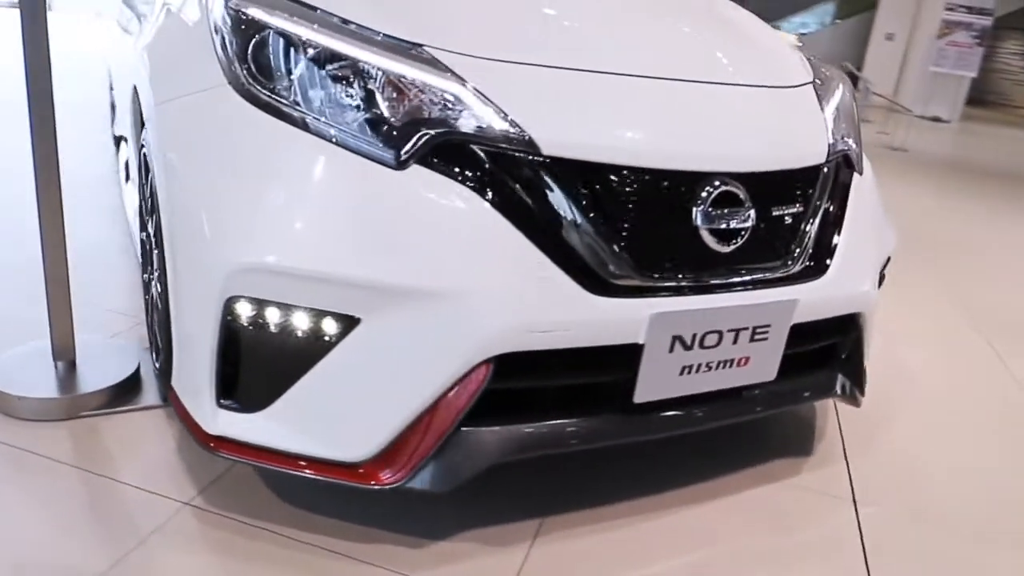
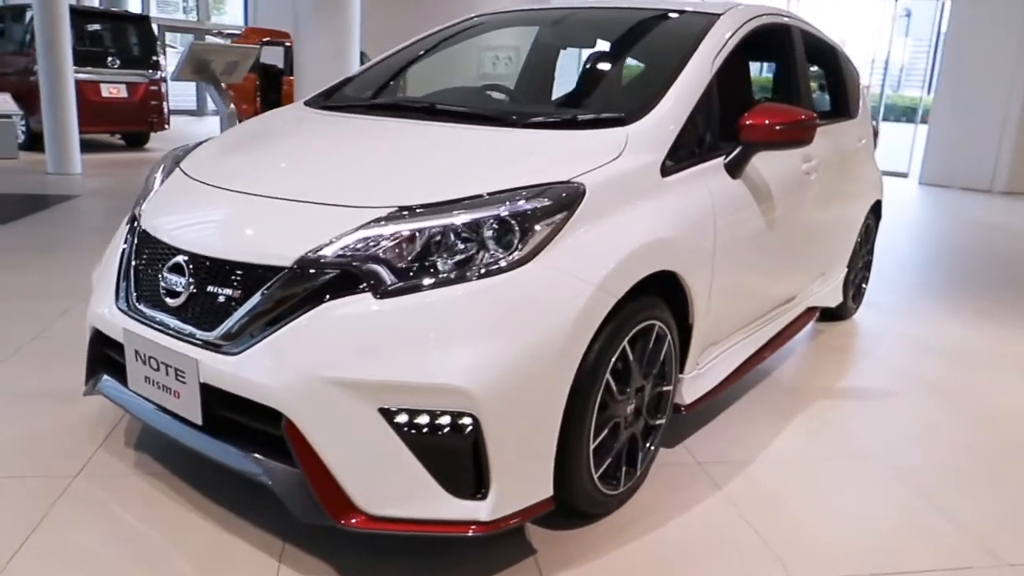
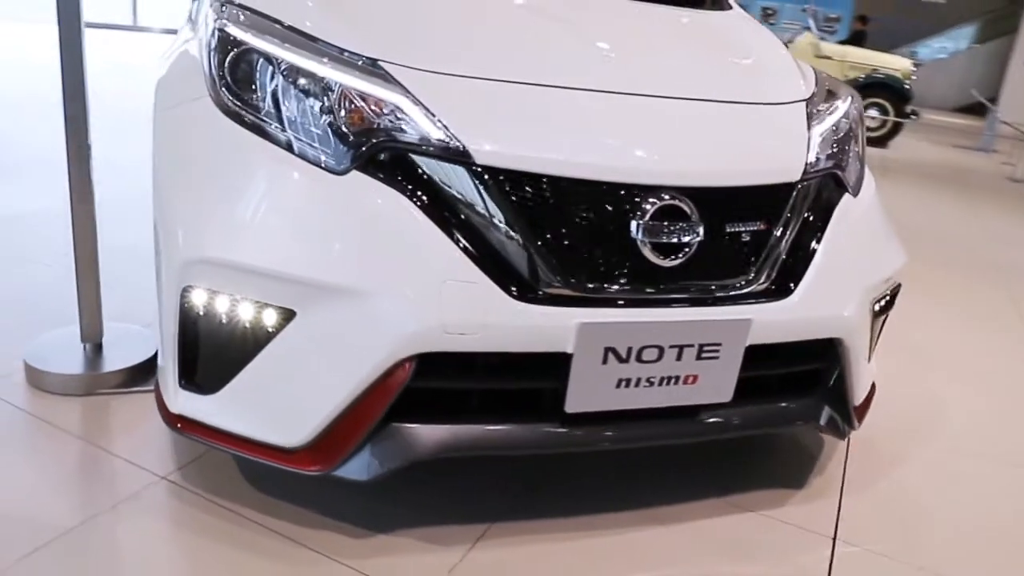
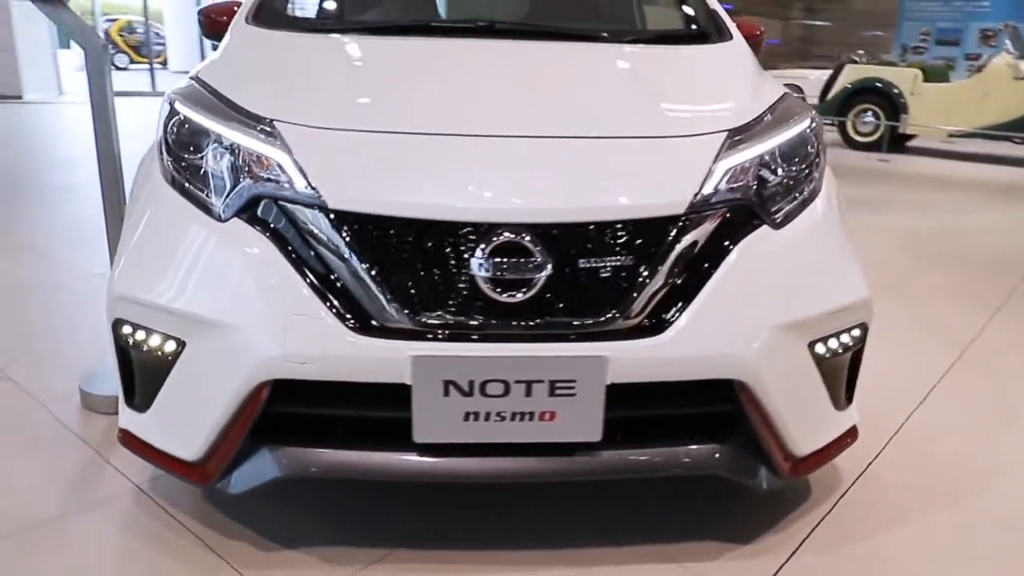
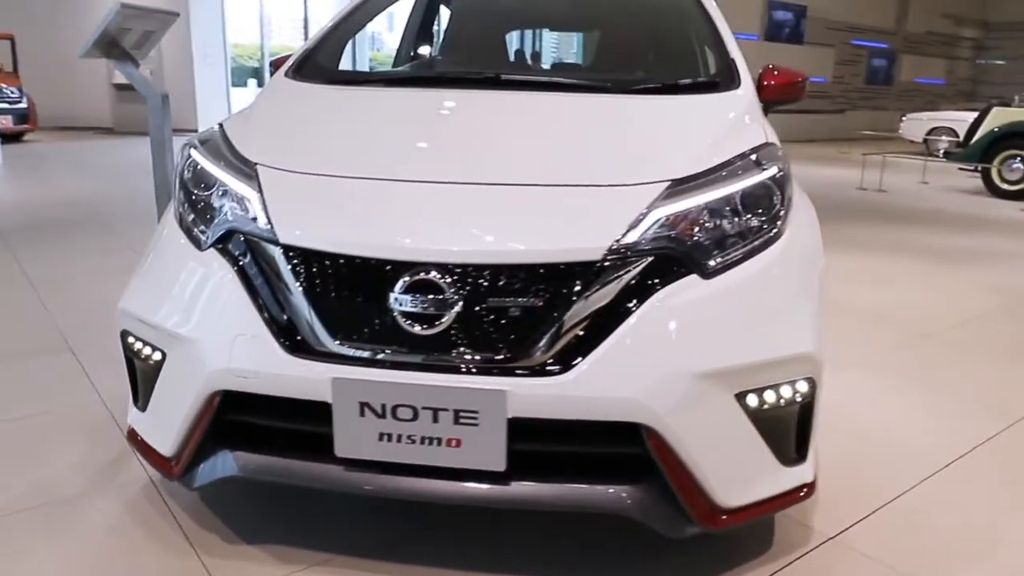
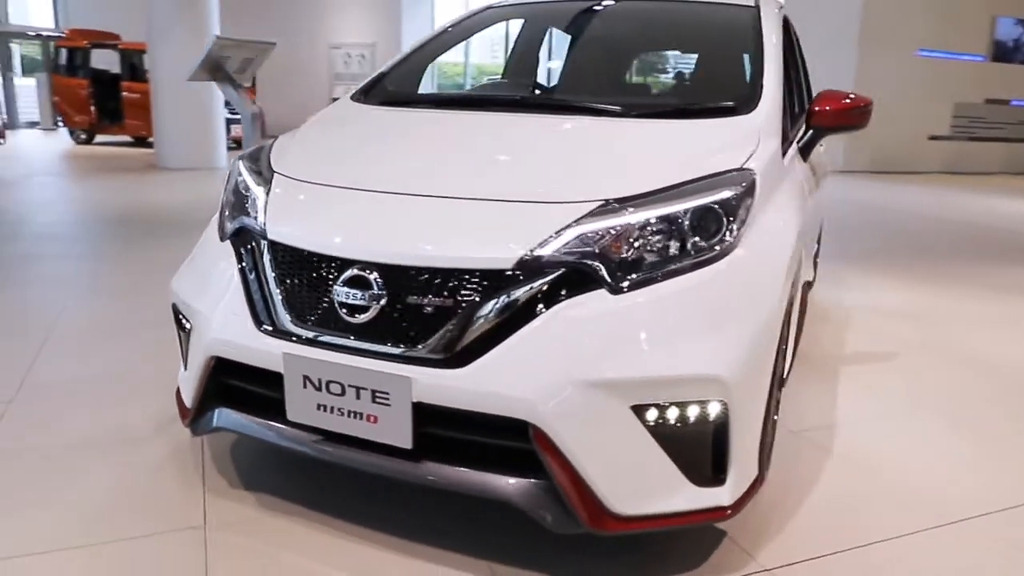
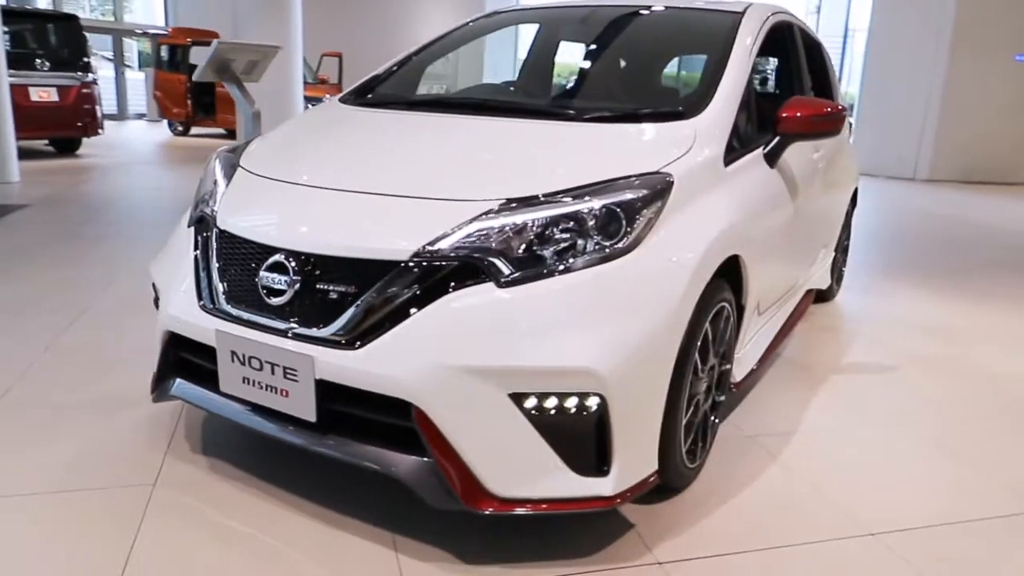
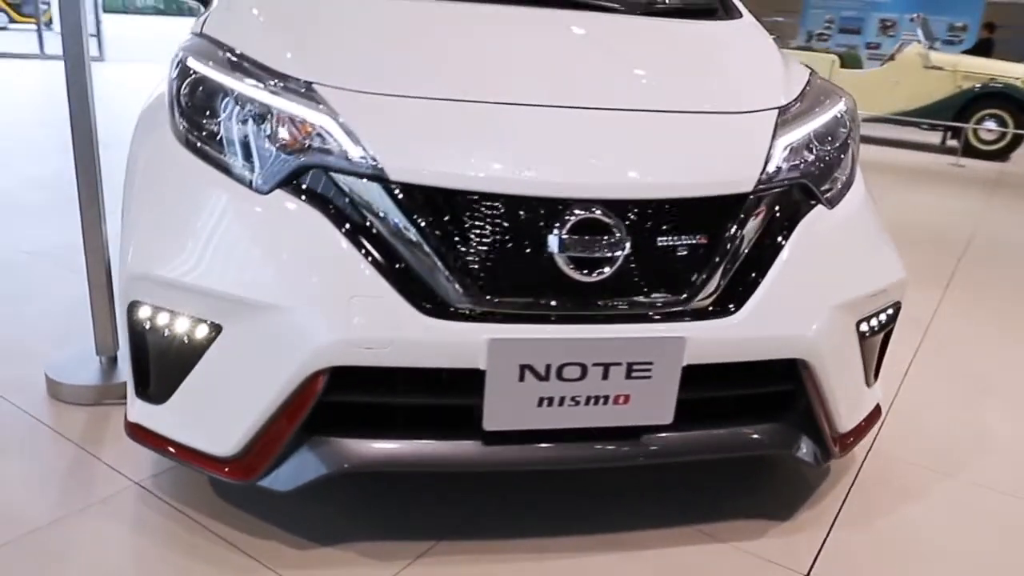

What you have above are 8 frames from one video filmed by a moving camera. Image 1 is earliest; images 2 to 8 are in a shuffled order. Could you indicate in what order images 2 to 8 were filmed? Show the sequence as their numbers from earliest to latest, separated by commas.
3, 8, 4, 5, 6, 7, 2
